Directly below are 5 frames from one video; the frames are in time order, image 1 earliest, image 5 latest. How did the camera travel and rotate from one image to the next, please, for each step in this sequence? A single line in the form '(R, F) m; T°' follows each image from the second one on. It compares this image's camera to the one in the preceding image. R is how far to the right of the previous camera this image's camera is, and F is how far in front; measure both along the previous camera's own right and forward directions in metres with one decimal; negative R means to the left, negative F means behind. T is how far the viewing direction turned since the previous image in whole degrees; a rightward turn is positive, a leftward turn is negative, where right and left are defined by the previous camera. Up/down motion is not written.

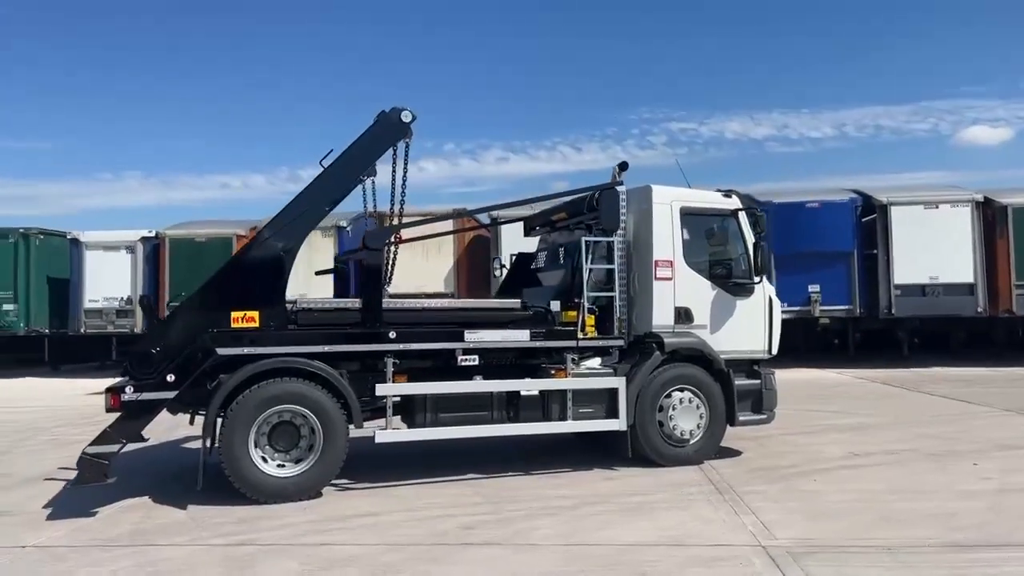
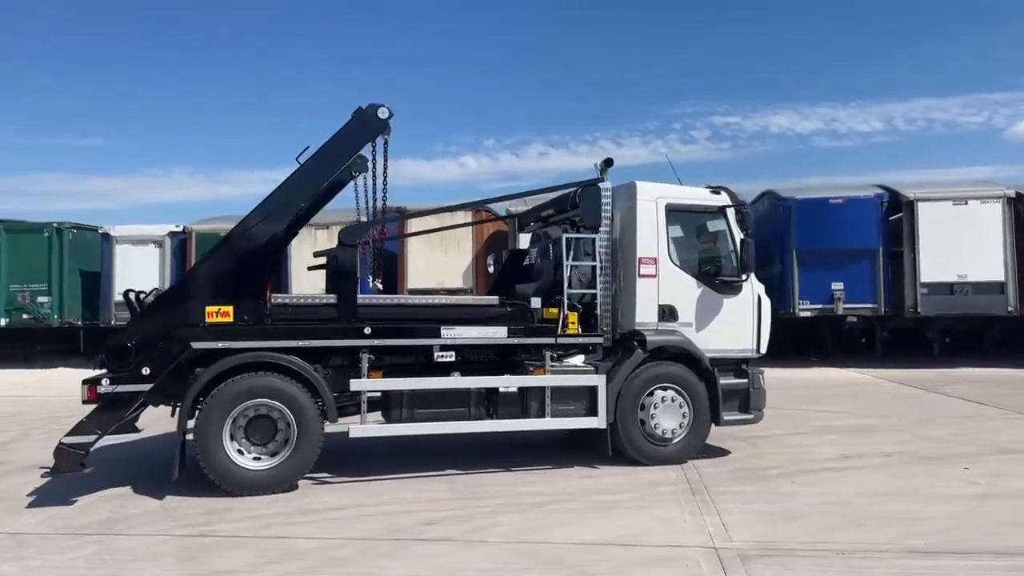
(+0.6, 0.0) m; -3°
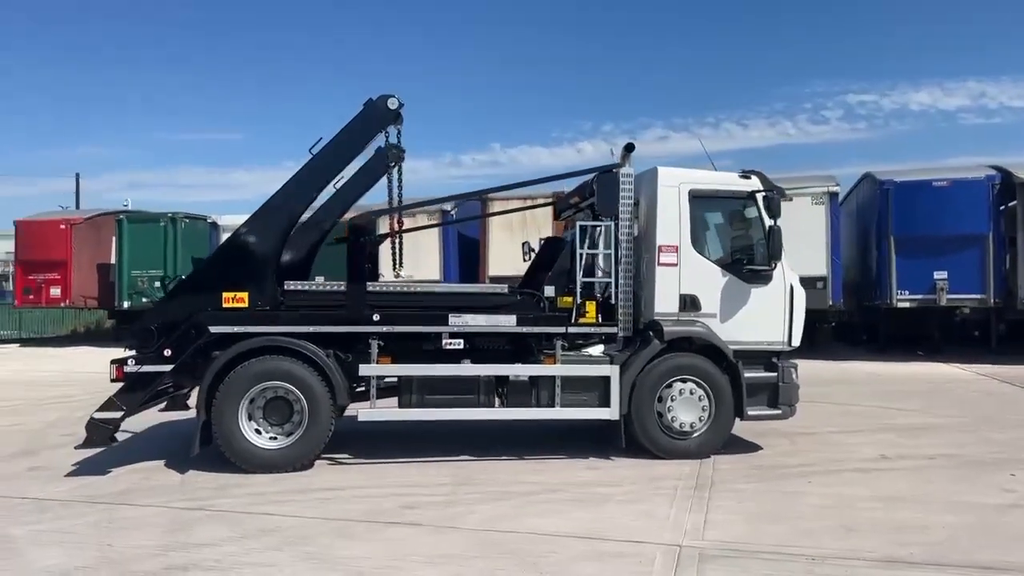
(+1.1, +0.1) m; -9°
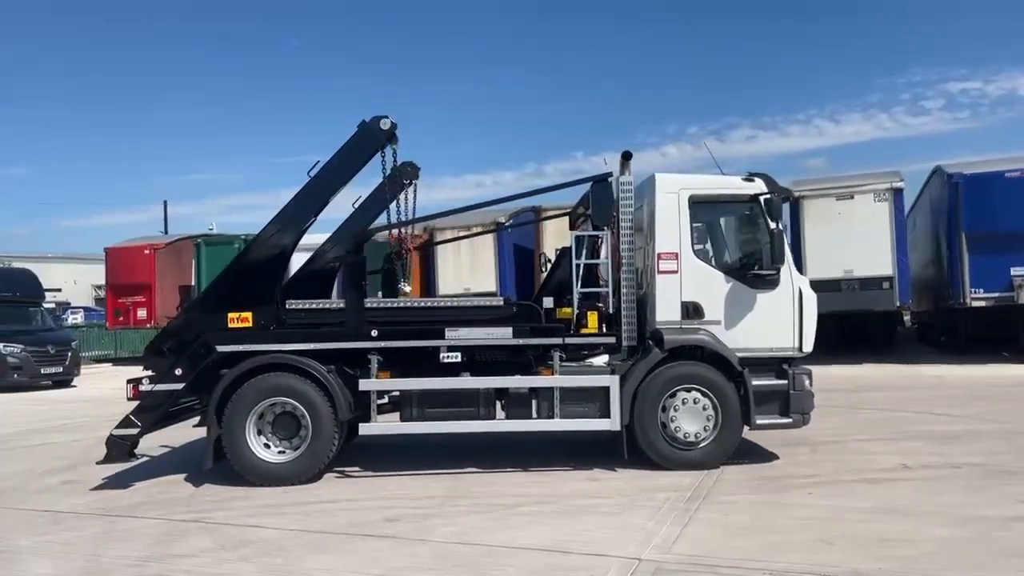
(+0.9, 0.0) m; -6°
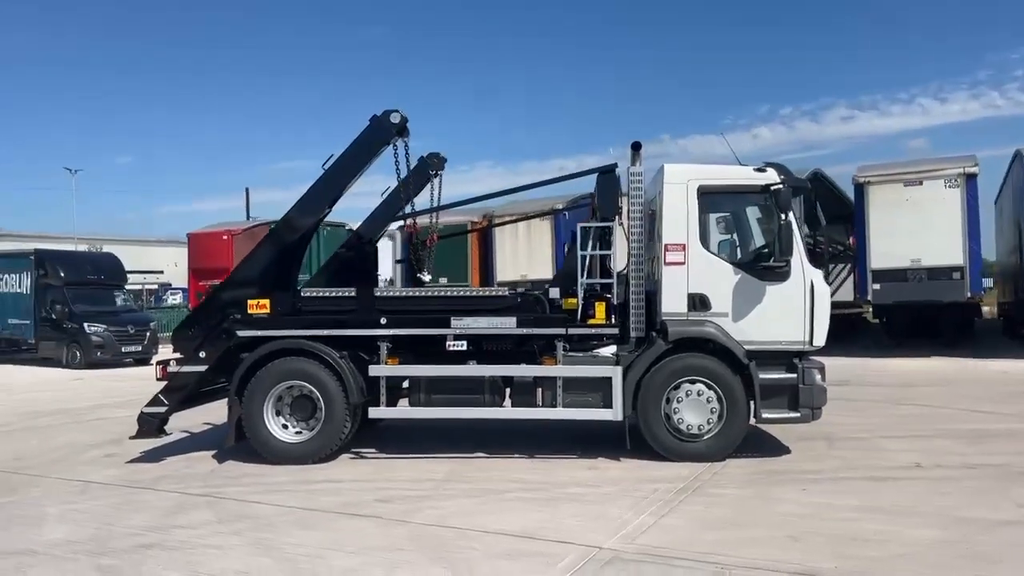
(+0.8, -0.1) m; -6°
